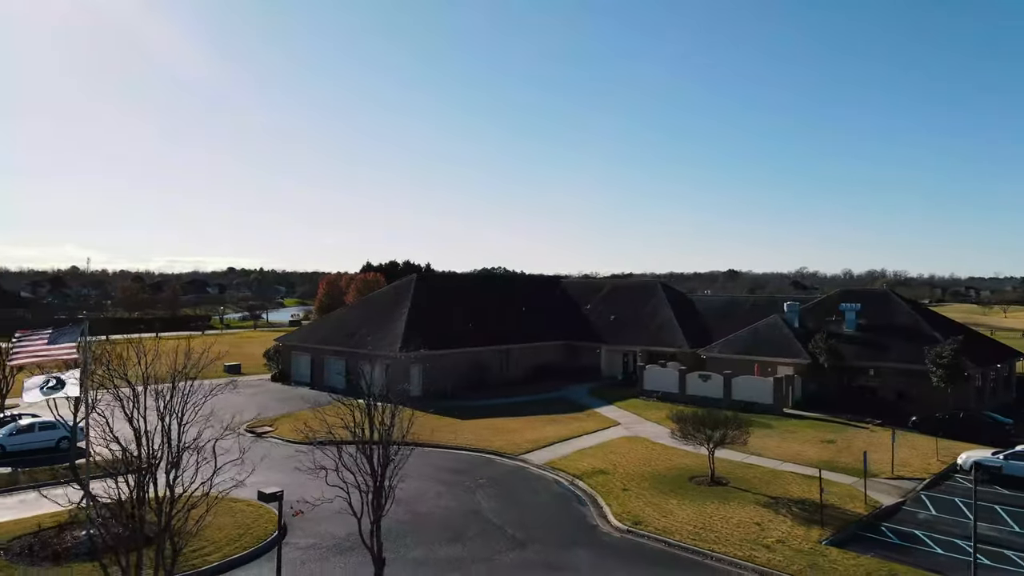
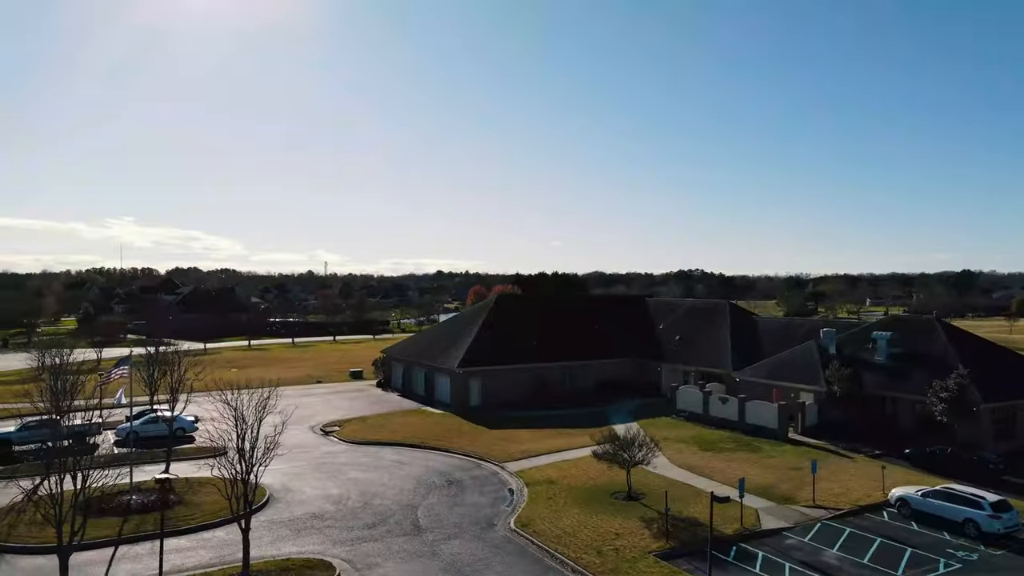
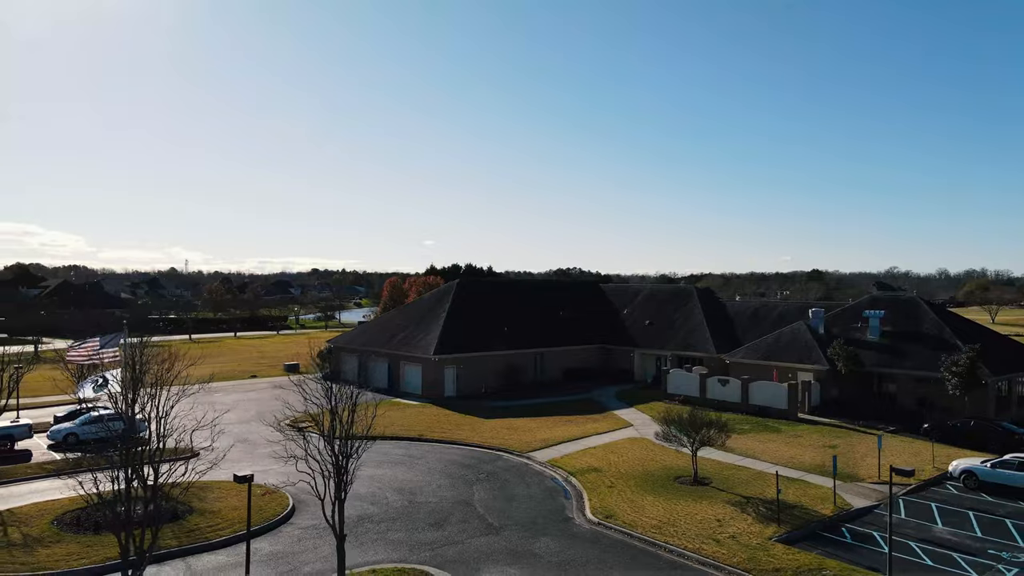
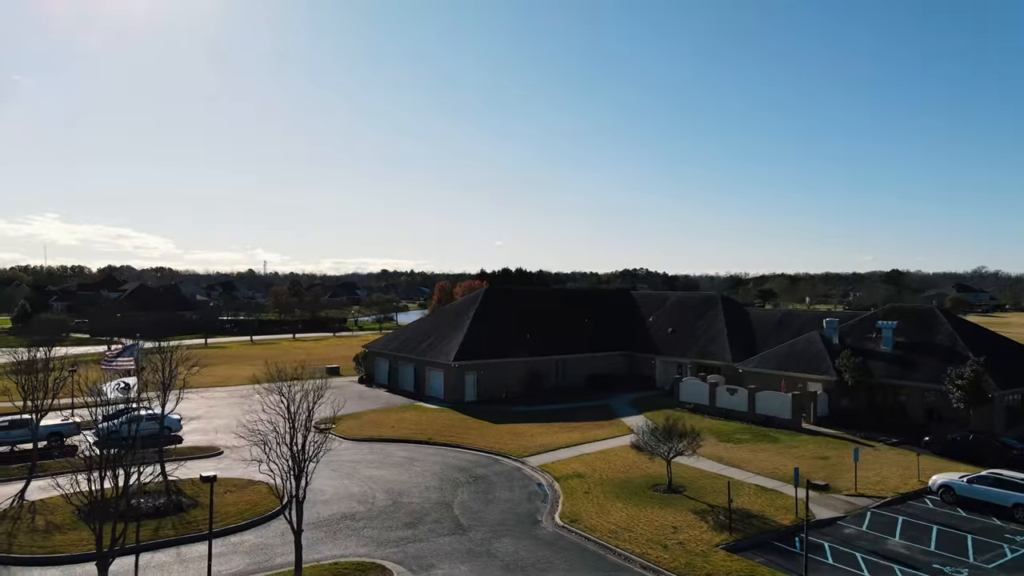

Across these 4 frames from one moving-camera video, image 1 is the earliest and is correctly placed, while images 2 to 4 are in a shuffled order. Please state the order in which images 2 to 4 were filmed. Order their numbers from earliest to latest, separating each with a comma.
3, 4, 2
